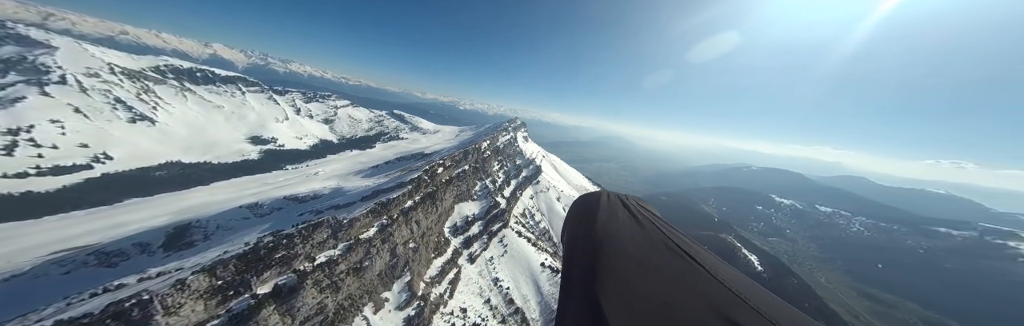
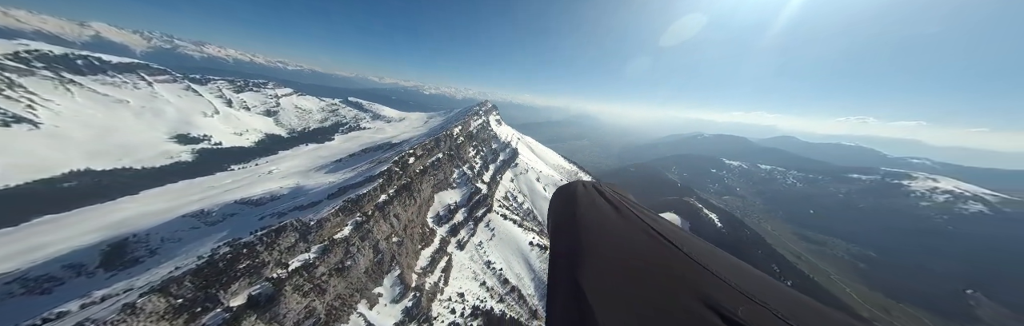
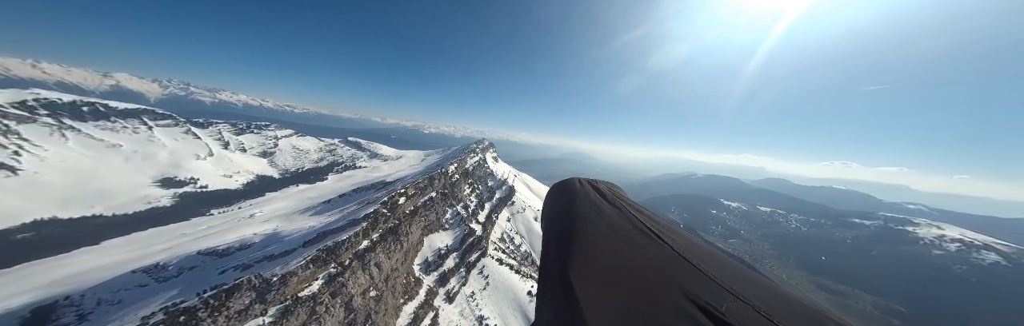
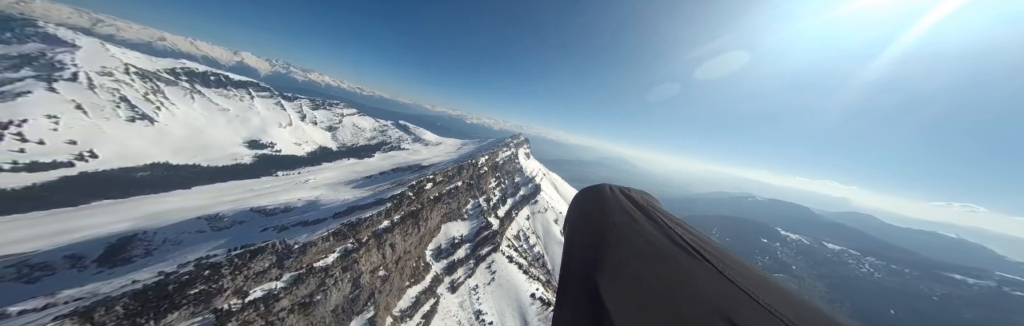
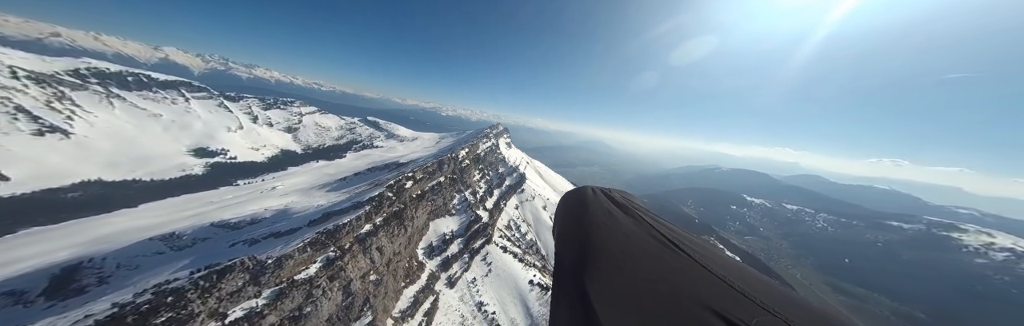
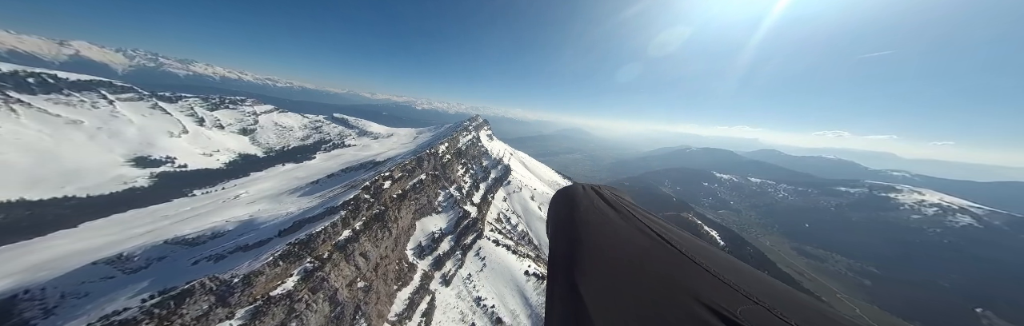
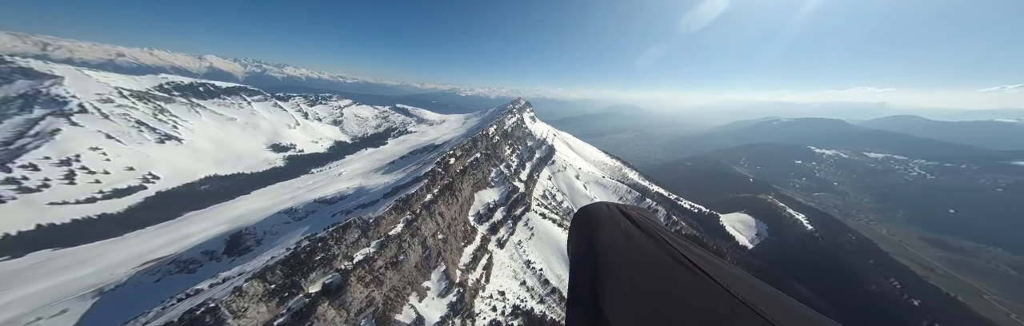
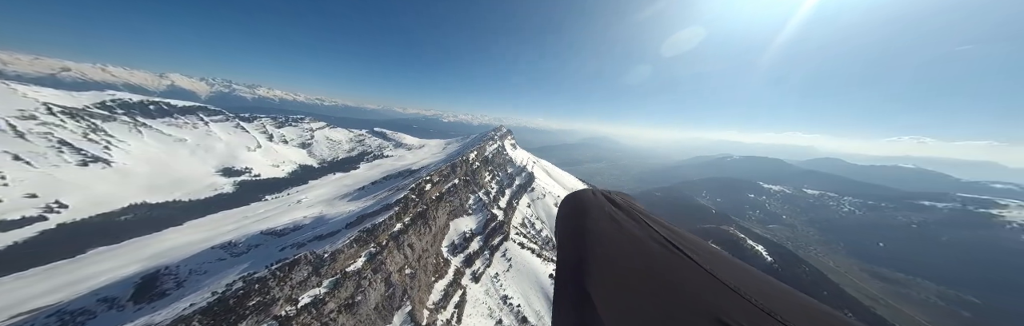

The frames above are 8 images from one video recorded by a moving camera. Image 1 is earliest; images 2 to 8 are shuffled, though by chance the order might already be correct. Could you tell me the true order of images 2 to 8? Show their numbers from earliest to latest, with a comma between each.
2, 7, 8, 3, 4, 5, 6
